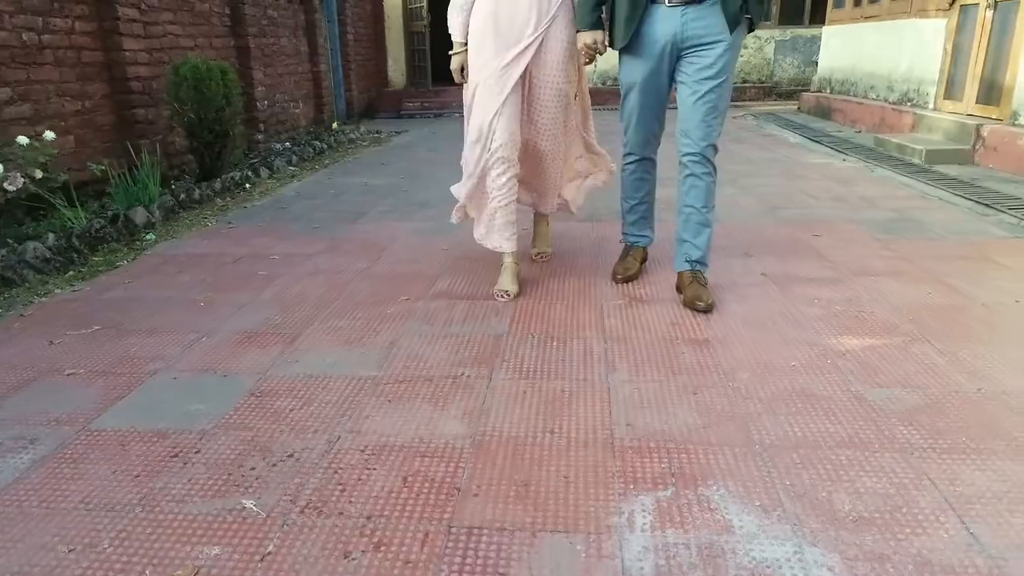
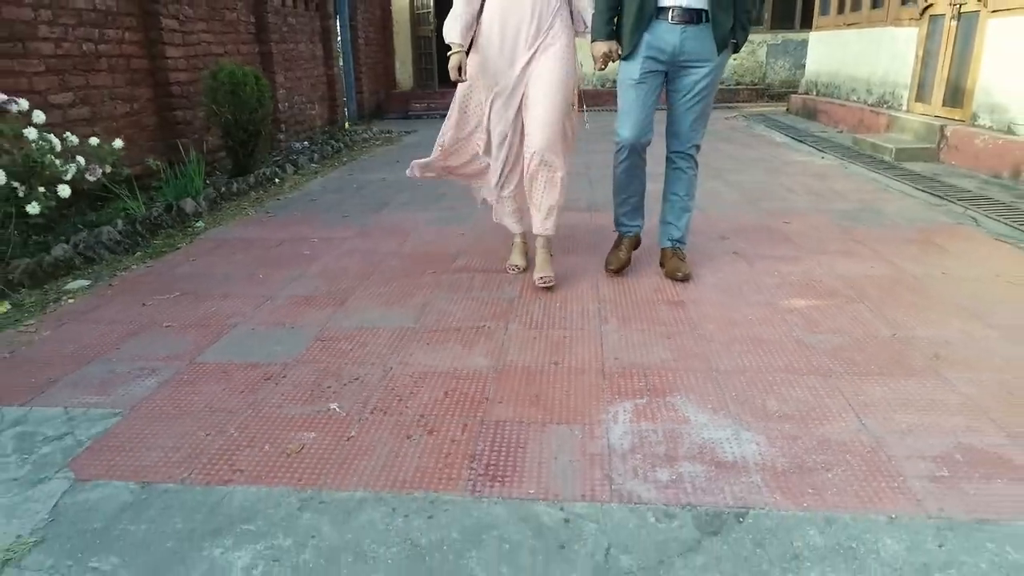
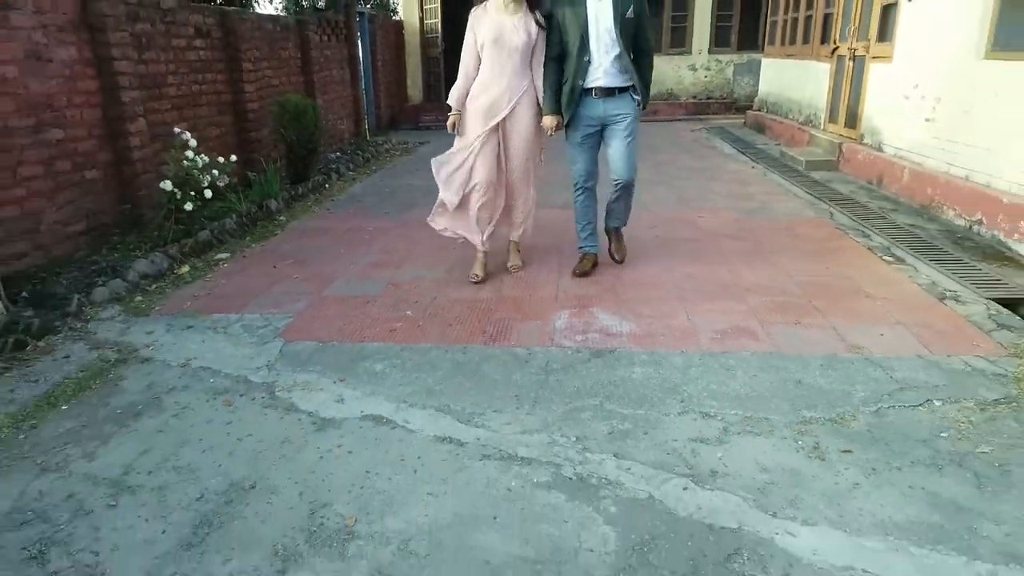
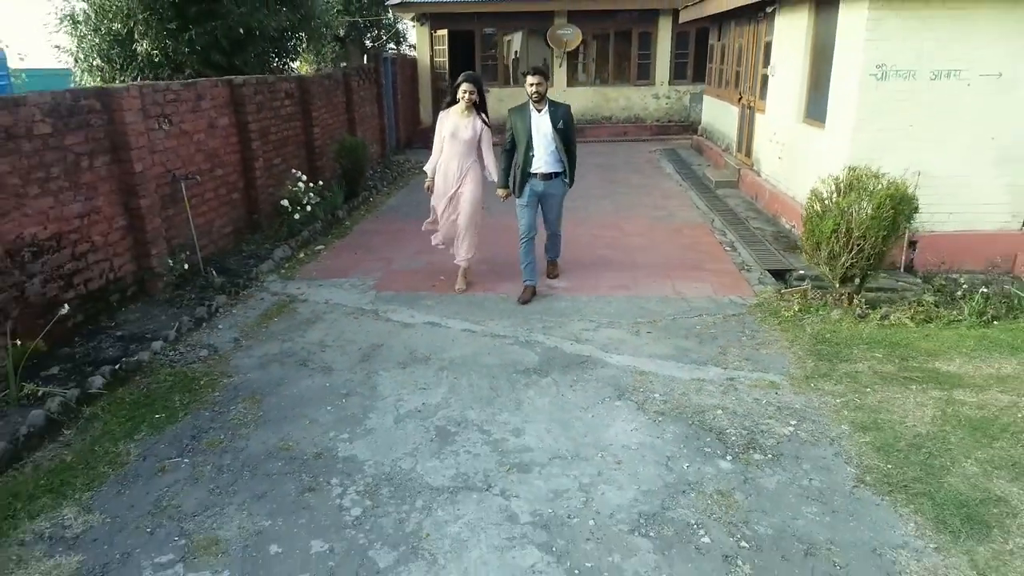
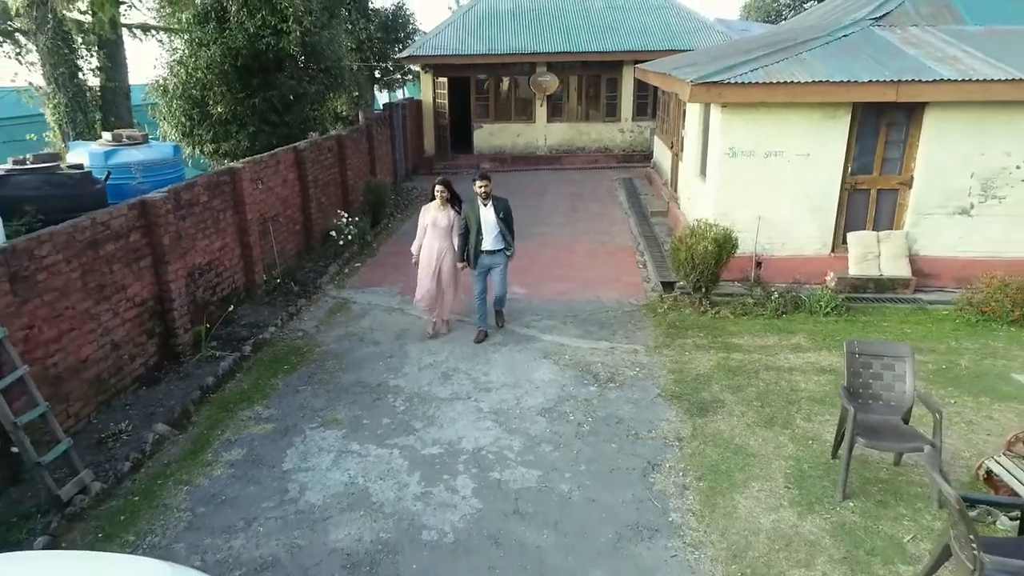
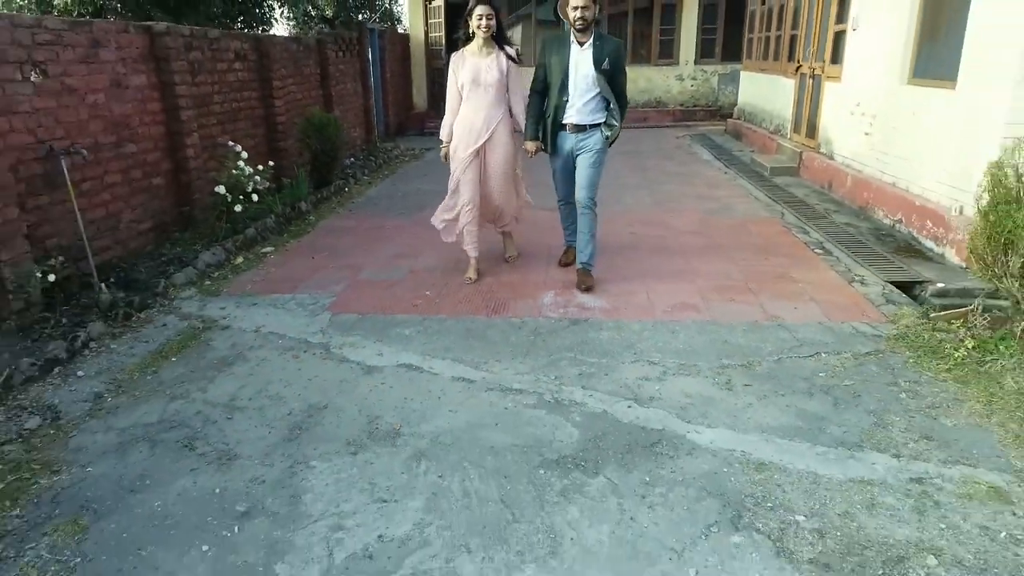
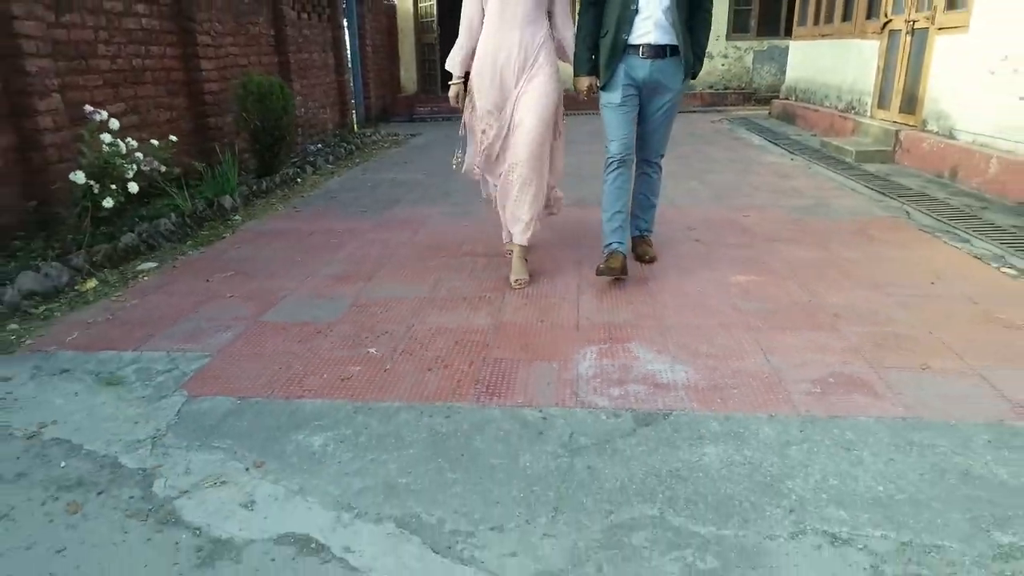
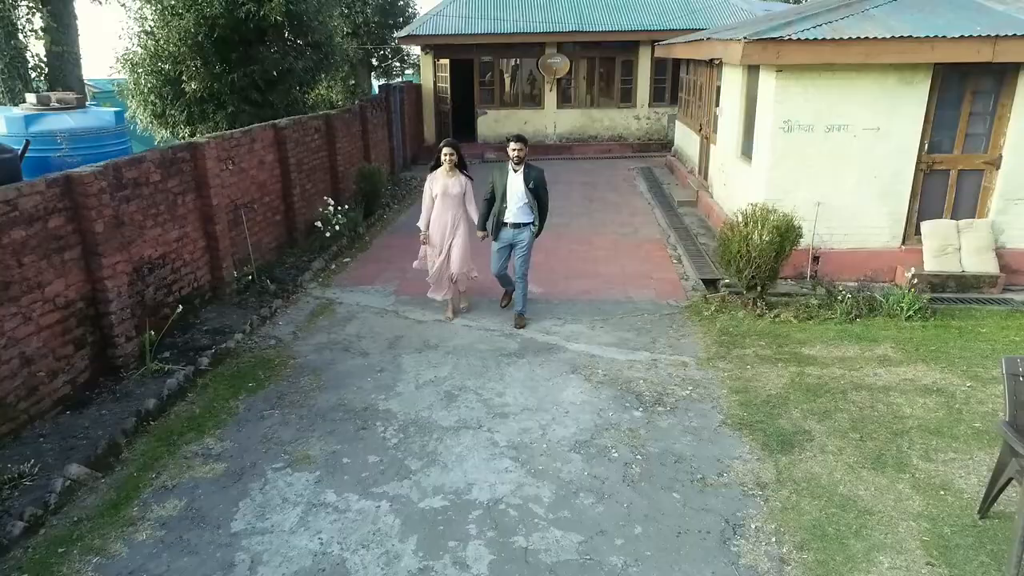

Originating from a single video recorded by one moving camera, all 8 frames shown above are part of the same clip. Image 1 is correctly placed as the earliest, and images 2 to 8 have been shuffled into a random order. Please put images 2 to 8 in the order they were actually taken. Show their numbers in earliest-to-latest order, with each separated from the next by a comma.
2, 7, 3, 6, 4, 8, 5
